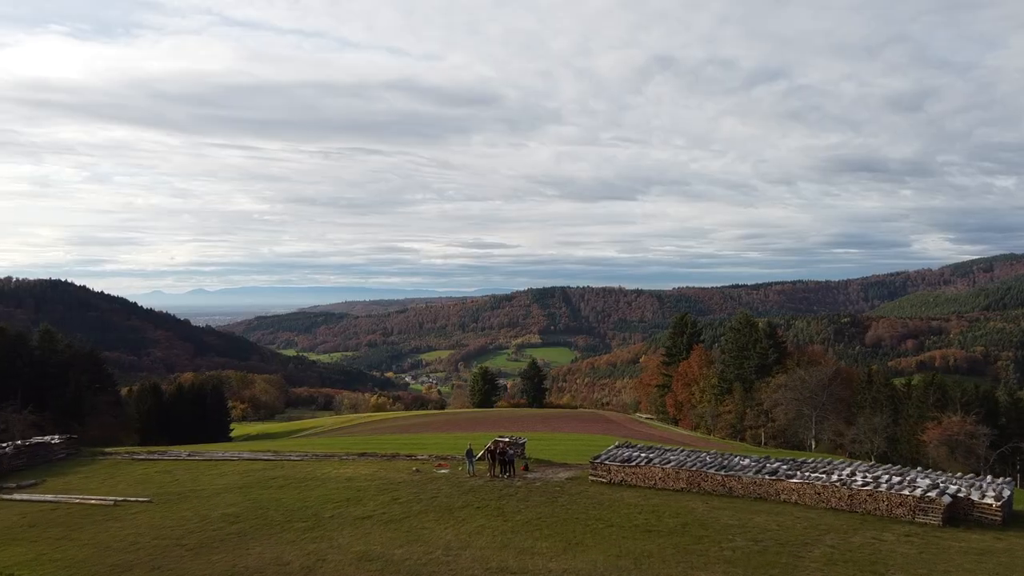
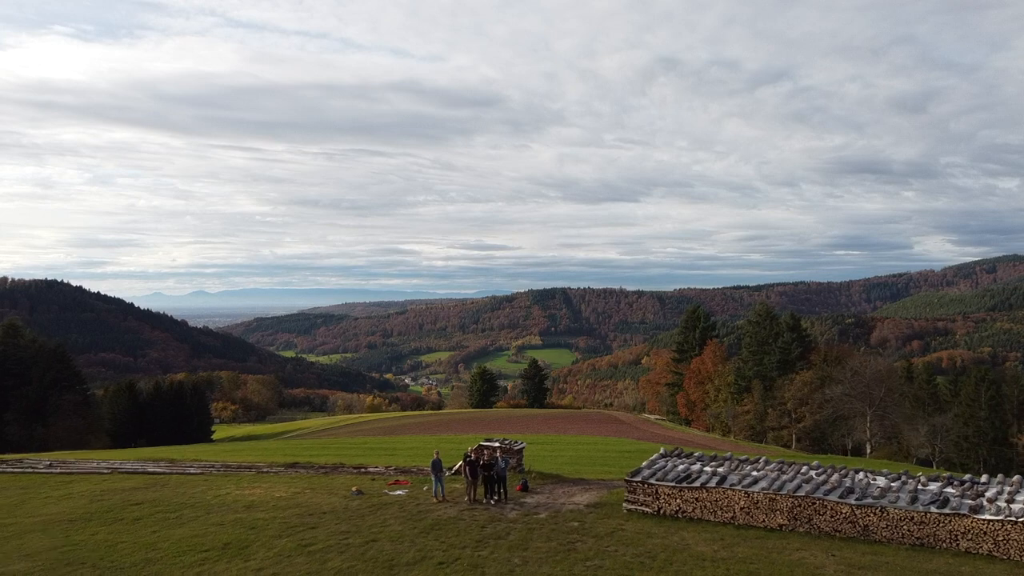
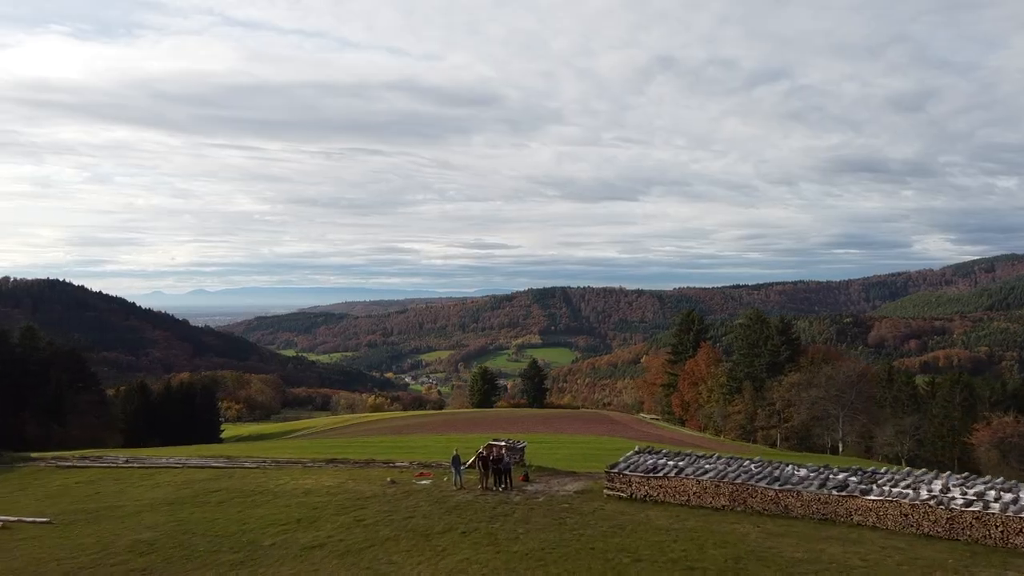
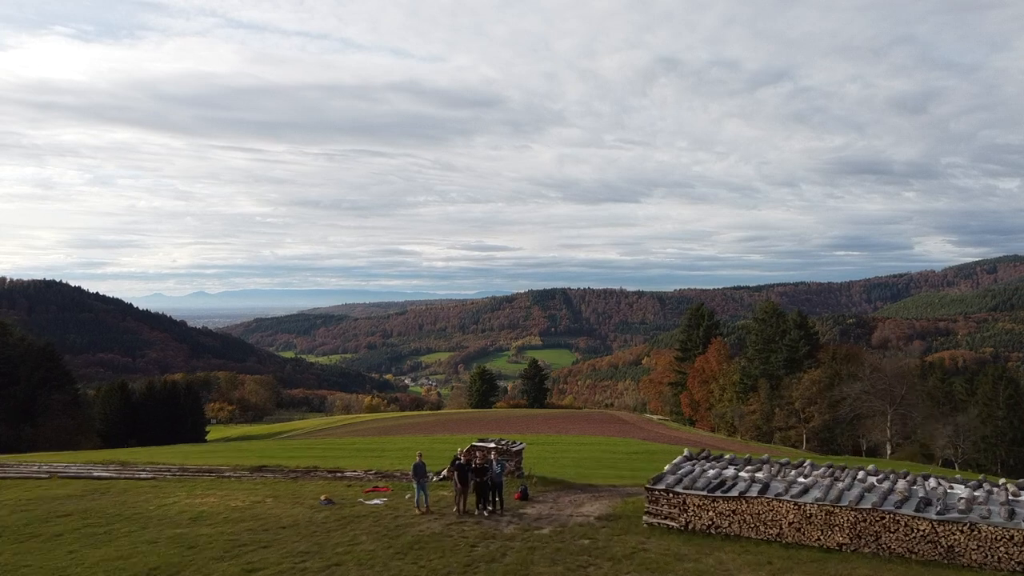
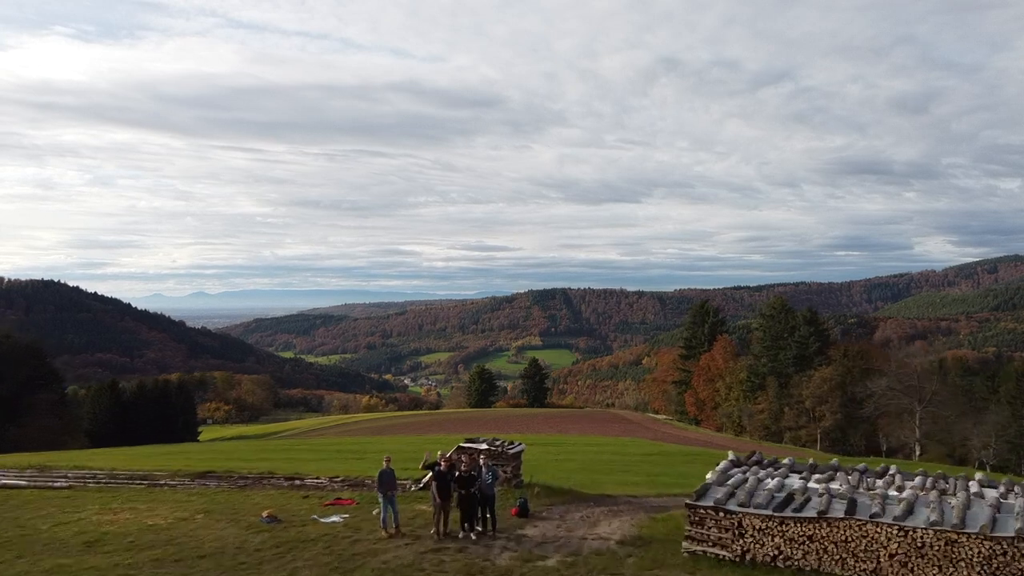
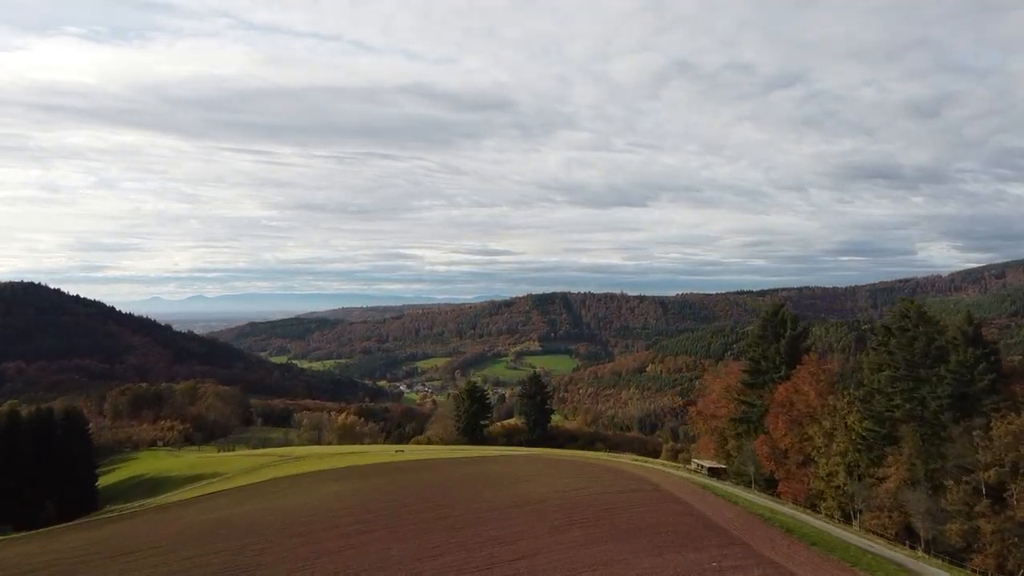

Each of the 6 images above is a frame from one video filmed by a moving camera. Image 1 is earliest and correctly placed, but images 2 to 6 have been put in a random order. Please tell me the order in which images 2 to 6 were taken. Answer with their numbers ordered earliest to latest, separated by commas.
3, 2, 4, 5, 6
